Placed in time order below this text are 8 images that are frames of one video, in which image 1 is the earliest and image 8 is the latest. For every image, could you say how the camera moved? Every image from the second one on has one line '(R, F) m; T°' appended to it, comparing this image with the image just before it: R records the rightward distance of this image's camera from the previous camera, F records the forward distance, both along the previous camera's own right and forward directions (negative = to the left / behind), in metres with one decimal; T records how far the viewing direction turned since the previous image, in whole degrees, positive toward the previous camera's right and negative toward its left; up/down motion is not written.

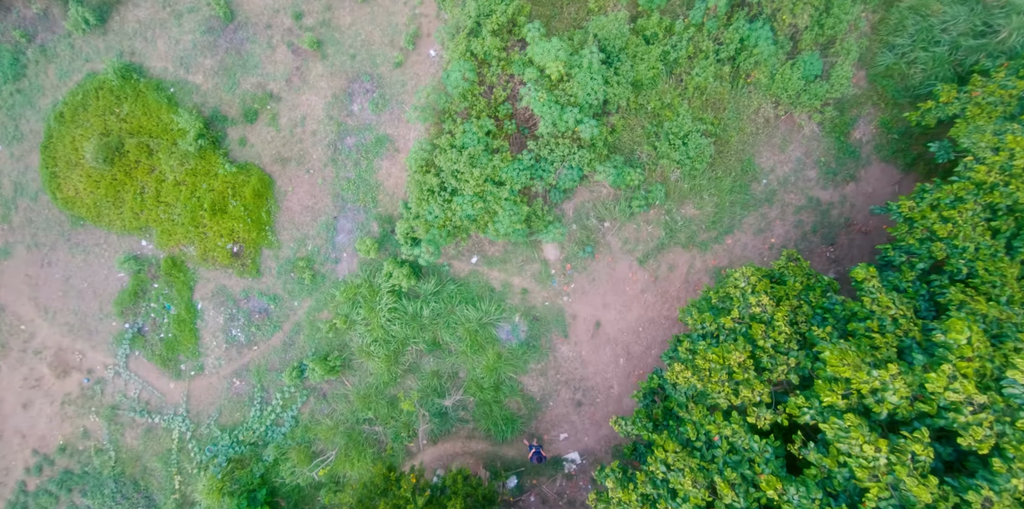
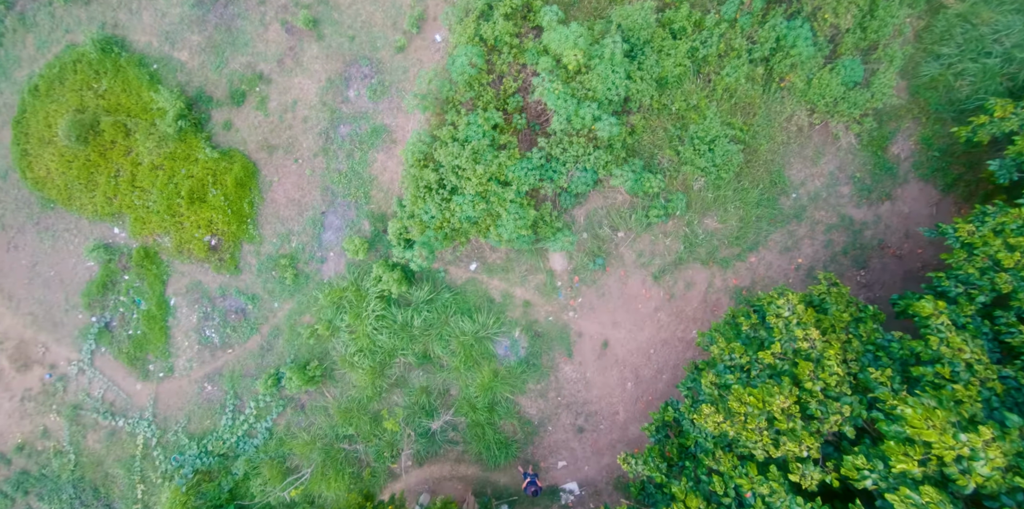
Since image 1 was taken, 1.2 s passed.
(0.0, +0.9) m; 0°
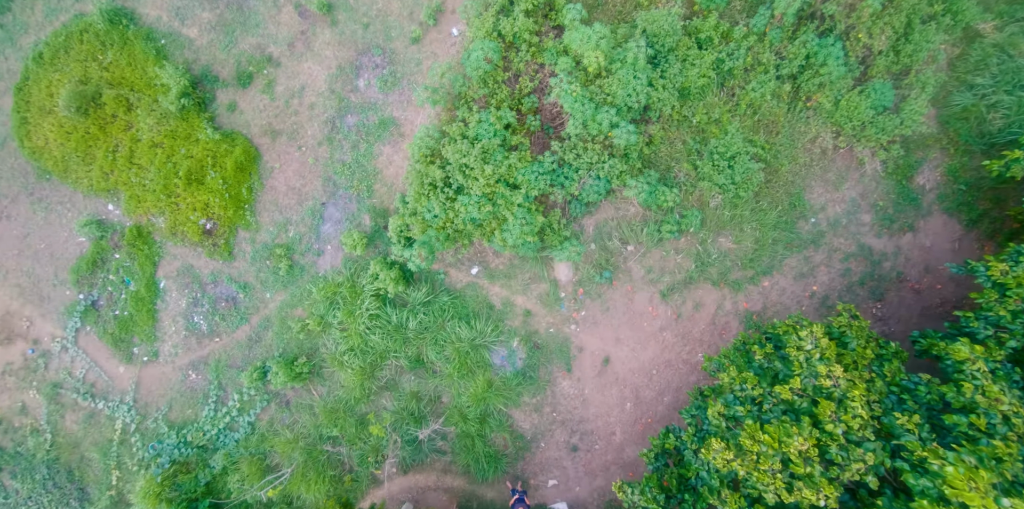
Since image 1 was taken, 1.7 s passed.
(0.0, +0.3) m; 0°
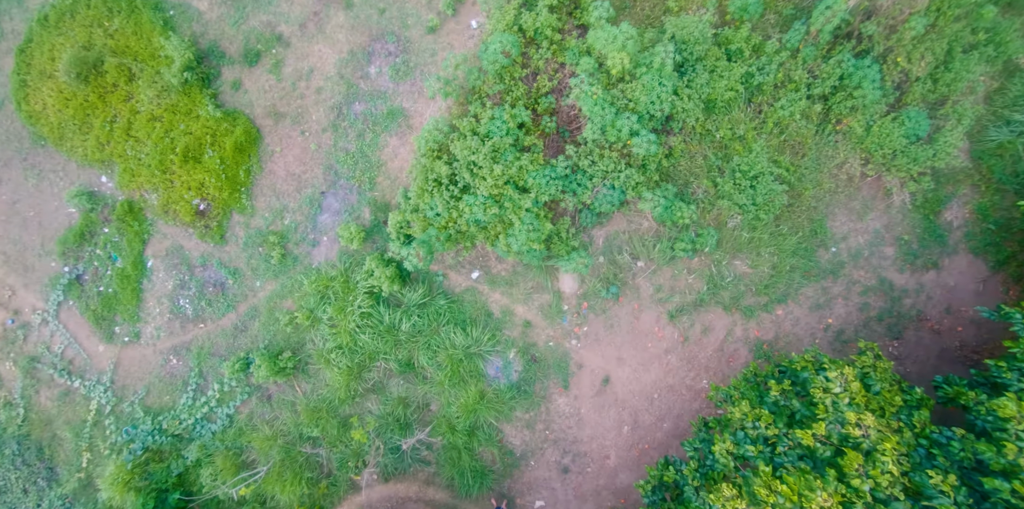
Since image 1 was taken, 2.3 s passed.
(0.0, +0.4) m; 0°
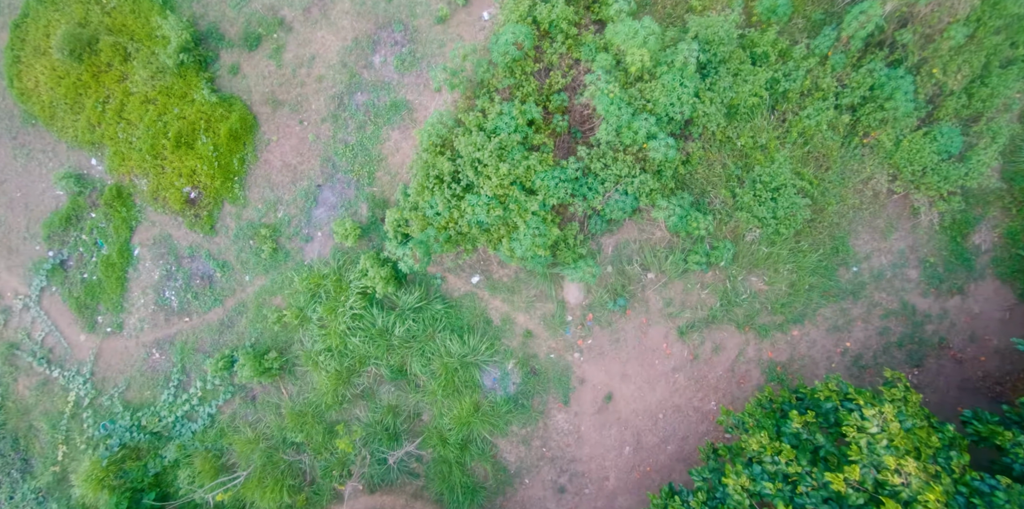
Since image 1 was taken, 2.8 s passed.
(0.0, +0.4) m; 0°
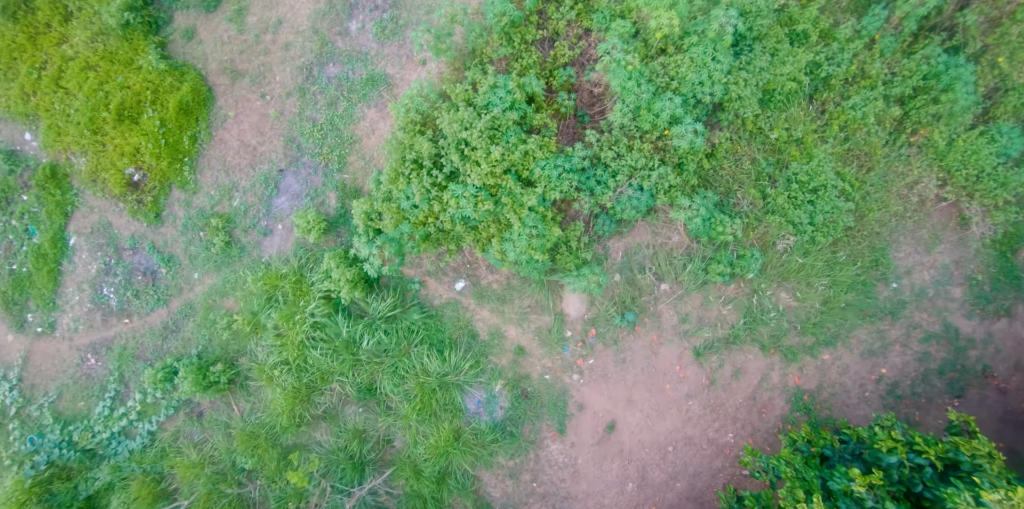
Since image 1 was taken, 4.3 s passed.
(0.0, +1.1) m; +1°
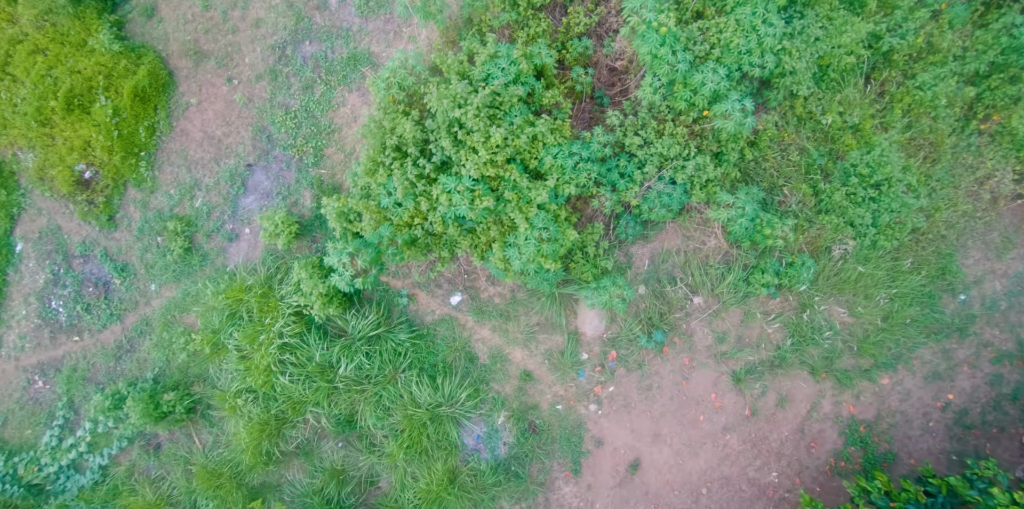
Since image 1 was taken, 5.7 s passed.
(0.0, +0.9) m; -1°
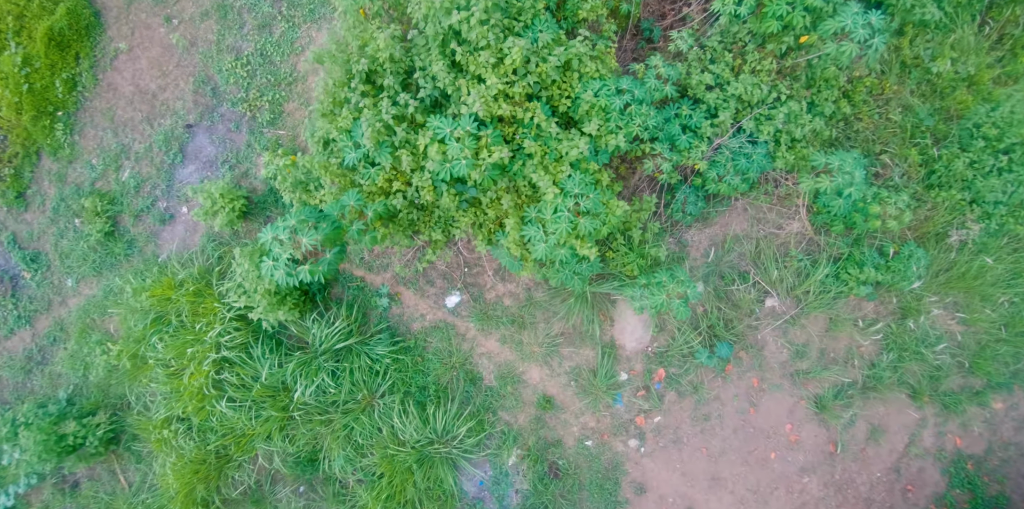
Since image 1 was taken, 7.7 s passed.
(-0.1, +1.2) m; 0°
